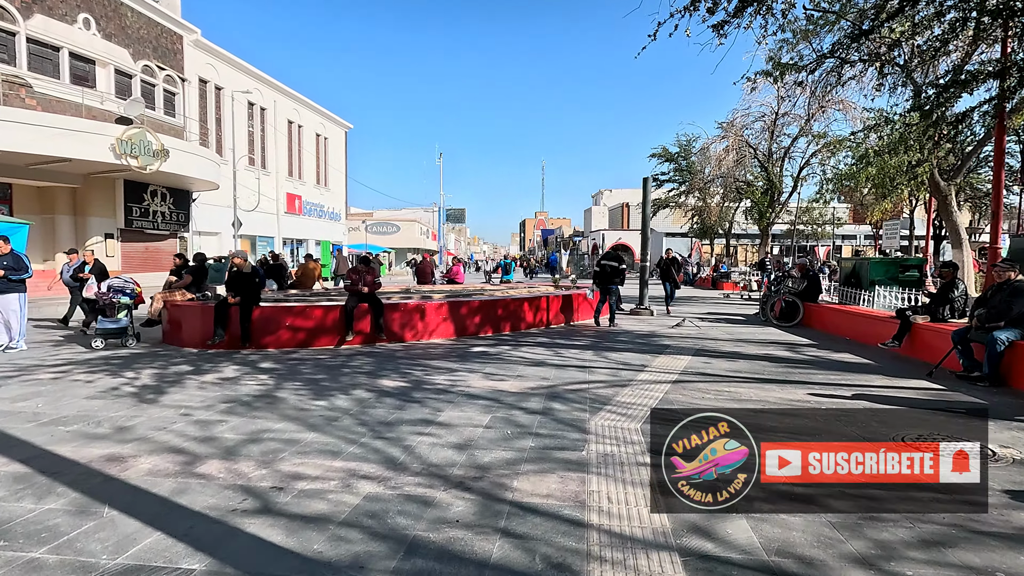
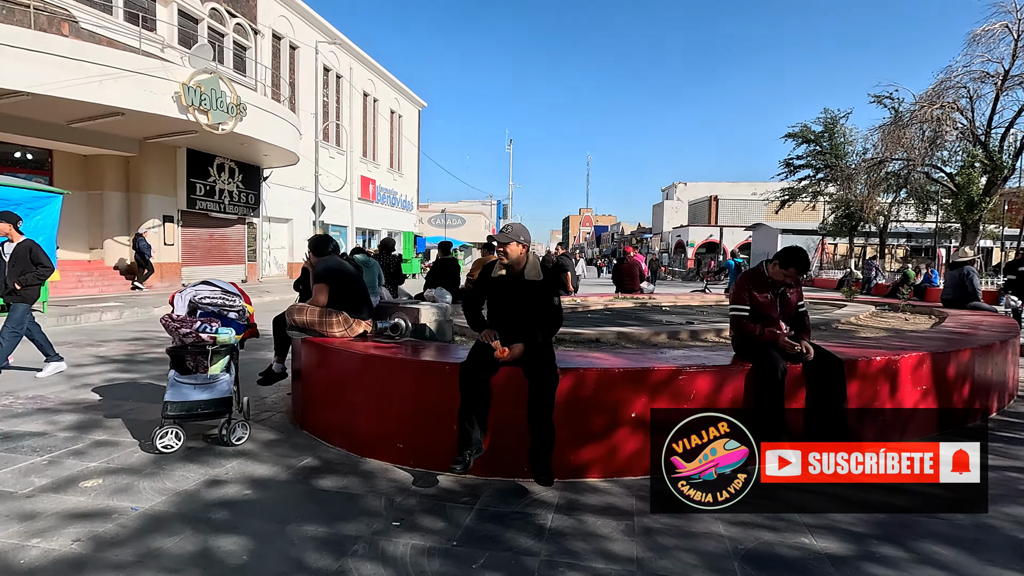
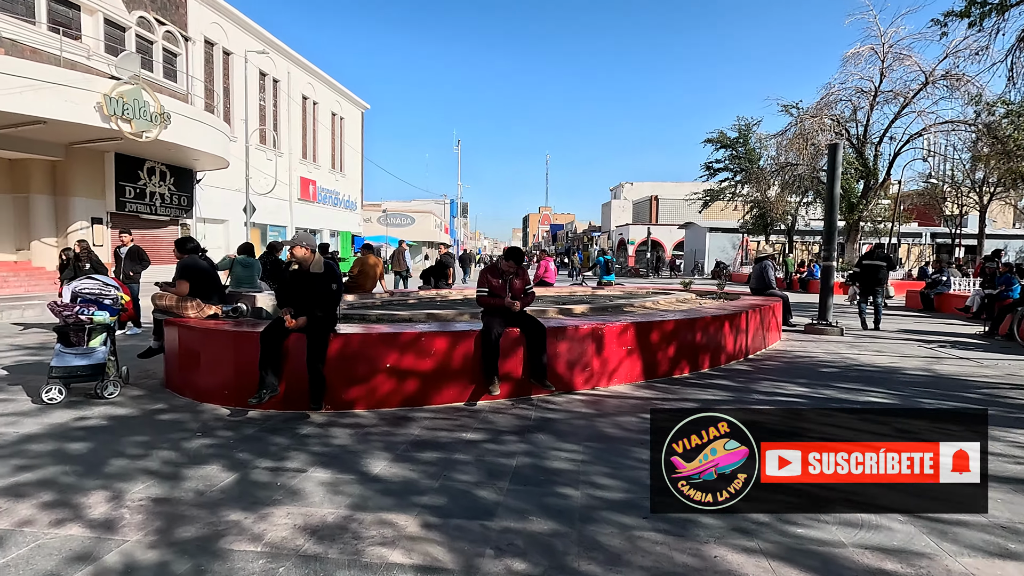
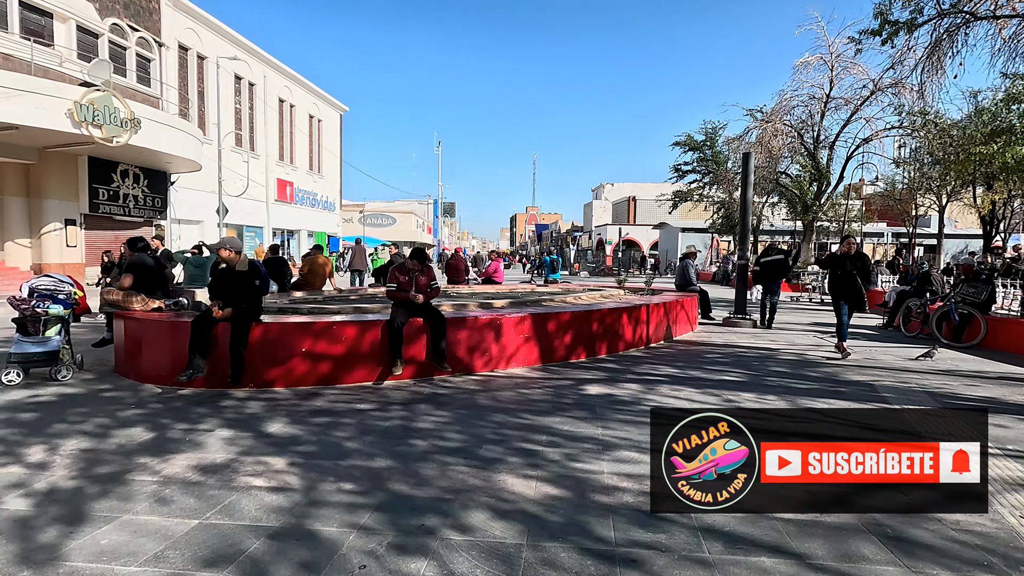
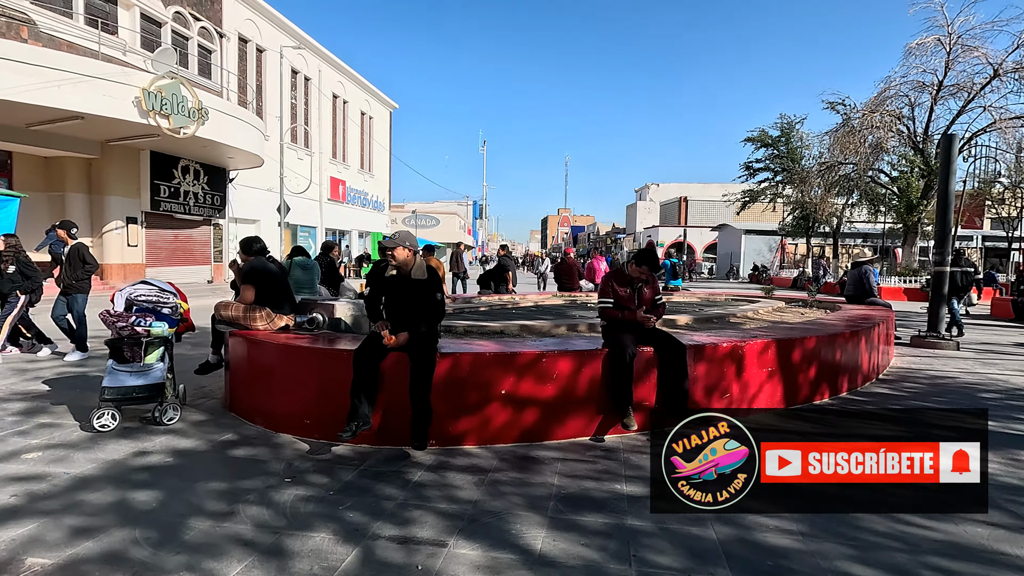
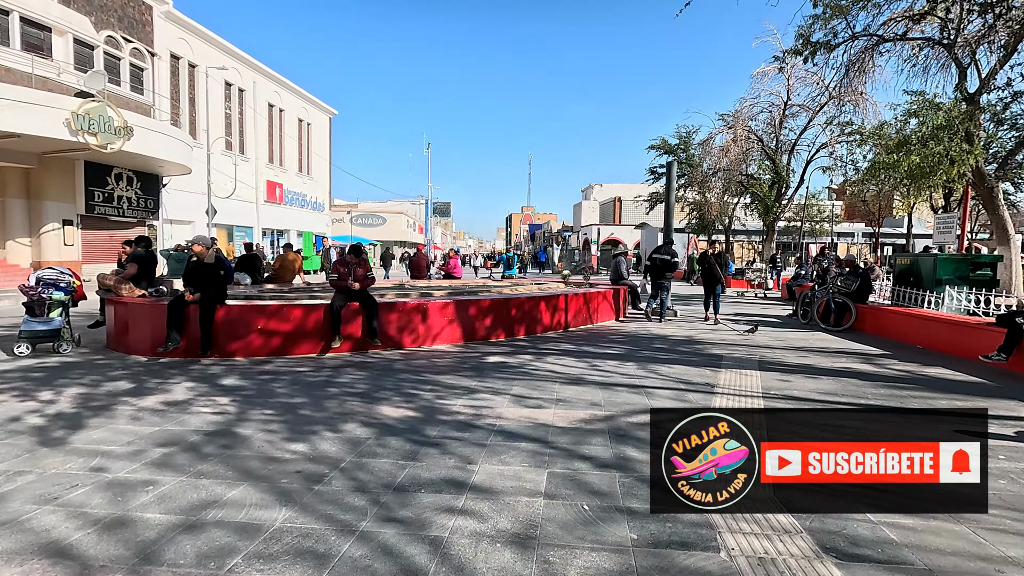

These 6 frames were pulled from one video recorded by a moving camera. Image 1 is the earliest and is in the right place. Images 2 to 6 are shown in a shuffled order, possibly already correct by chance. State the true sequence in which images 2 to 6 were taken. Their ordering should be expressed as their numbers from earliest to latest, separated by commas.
6, 4, 3, 5, 2
